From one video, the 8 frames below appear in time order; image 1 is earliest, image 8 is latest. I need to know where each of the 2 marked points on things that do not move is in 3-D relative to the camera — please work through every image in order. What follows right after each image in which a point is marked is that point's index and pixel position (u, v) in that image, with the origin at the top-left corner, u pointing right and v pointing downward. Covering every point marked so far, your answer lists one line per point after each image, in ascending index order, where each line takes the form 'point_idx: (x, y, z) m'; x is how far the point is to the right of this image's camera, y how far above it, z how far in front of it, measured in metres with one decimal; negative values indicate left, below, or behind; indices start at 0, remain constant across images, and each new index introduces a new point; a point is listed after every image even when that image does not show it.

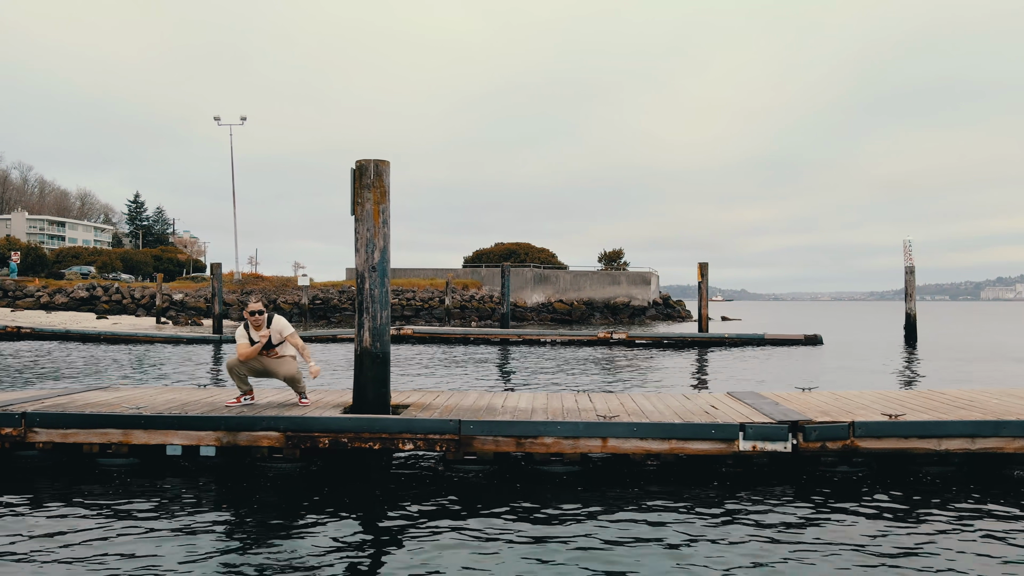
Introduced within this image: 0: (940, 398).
0: (+4.5, -1.2, +6.8) m
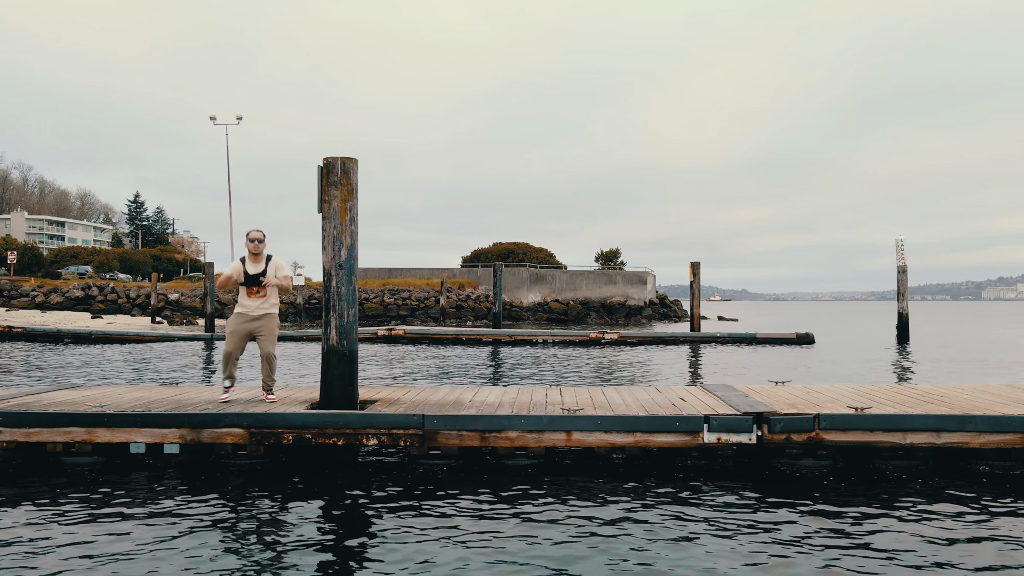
0: (+4.1, -1.1, +6.8) m
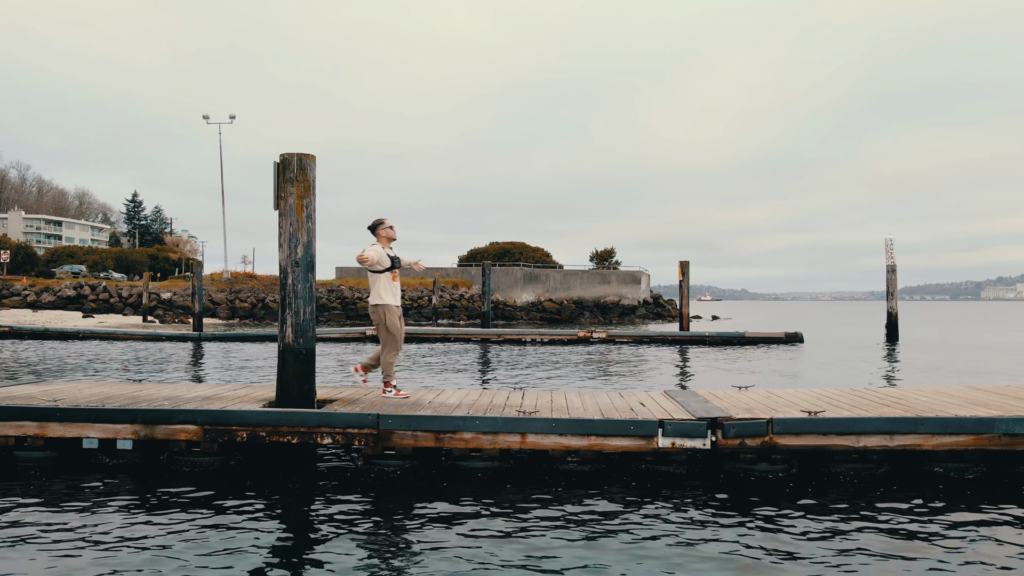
0: (+3.7, -1.1, +6.7) m
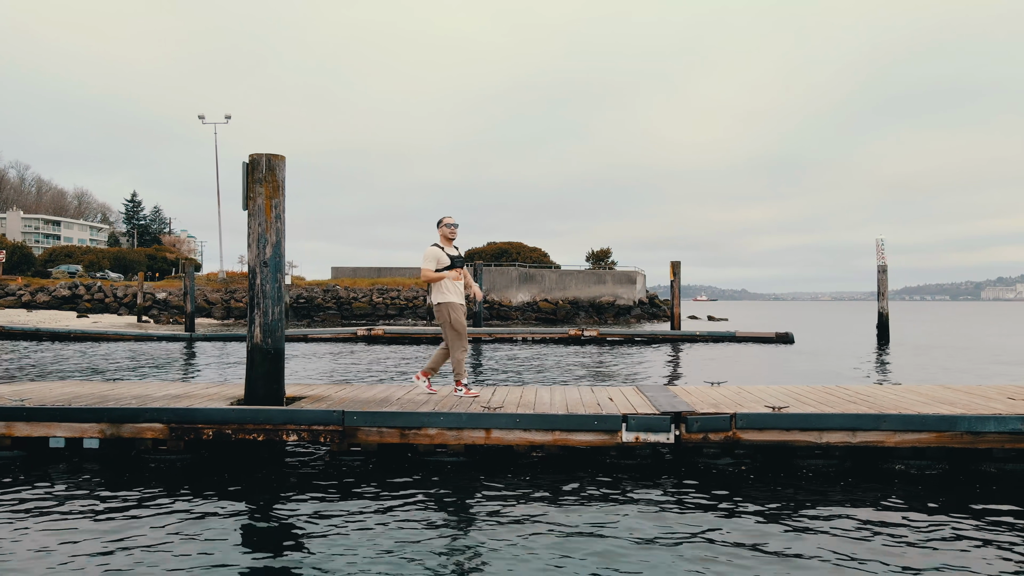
0: (+3.4, -1.1, +6.7) m
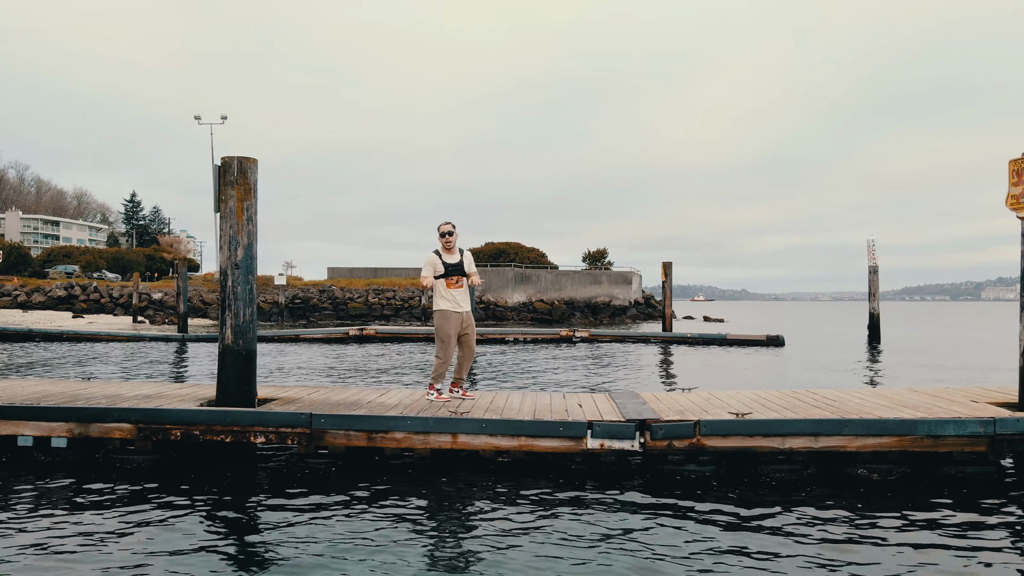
0: (+3.0, -1.1, +6.8) m
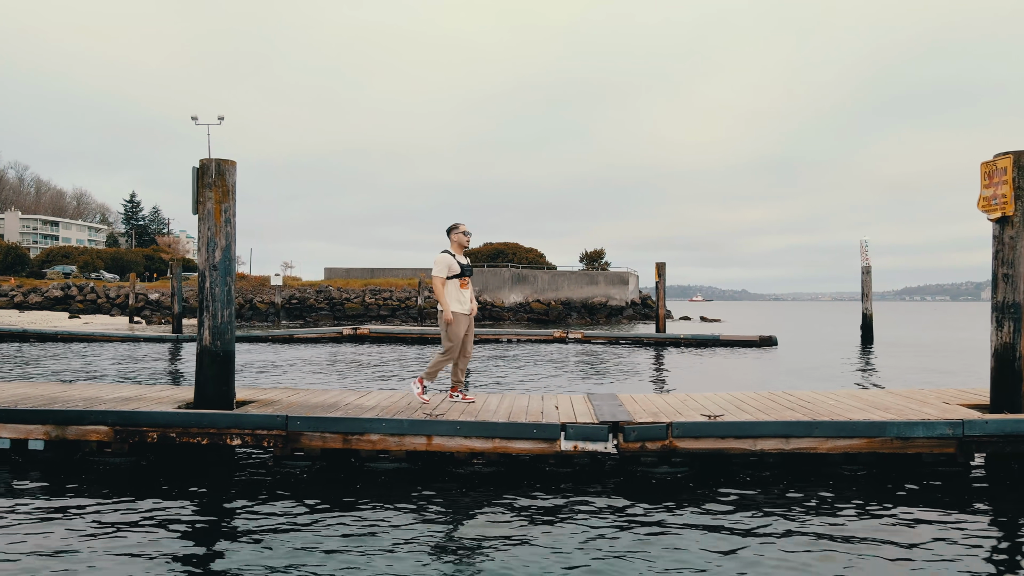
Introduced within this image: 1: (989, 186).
0: (+2.8, -1.1, +6.8) m
1: (+4.5, +1.0, +6.2) m
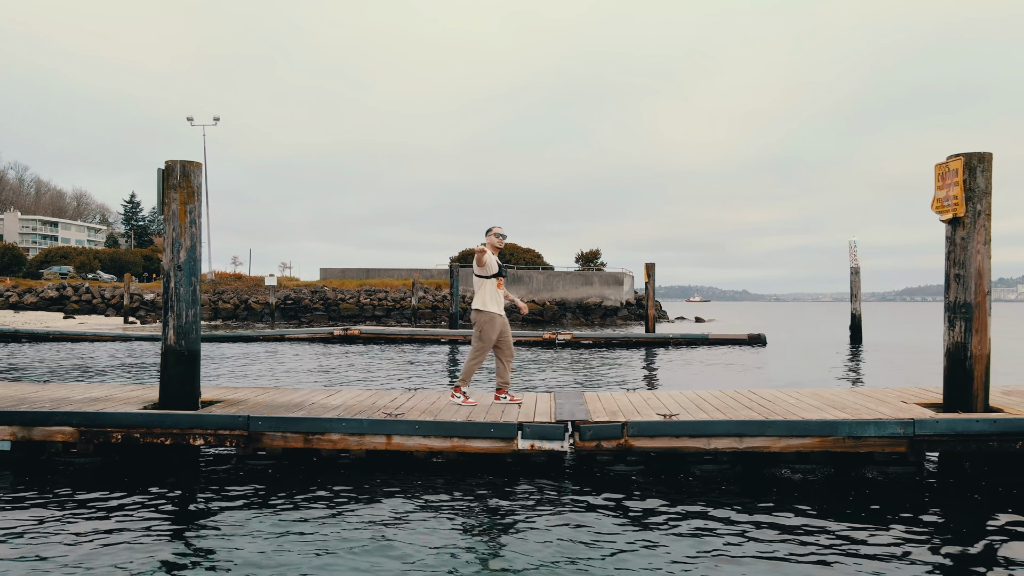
0: (+2.4, -1.2, +6.8) m
1: (+4.1, +1.0, +6.2) m
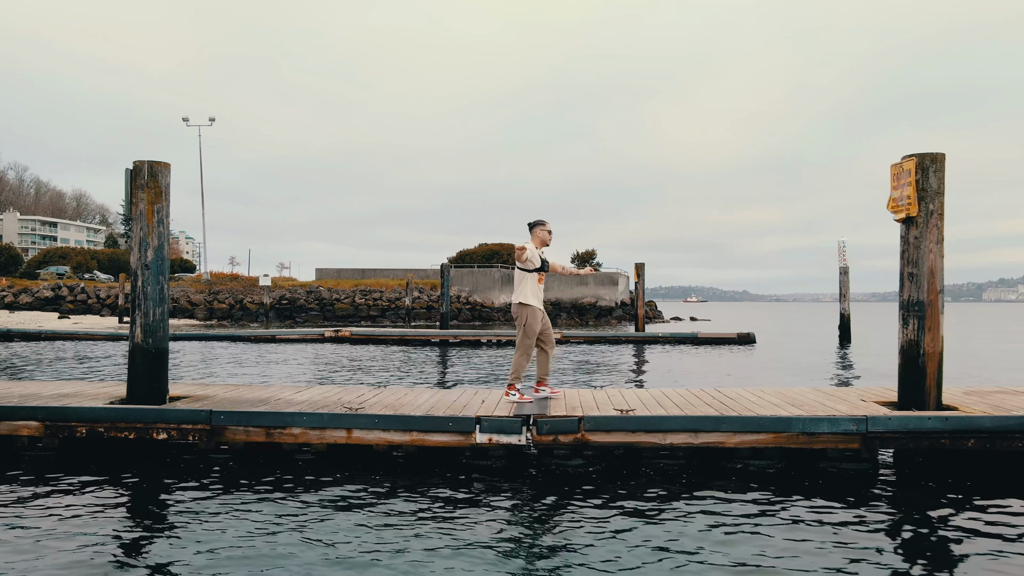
0: (+2.0, -1.1, +6.9) m
1: (+3.7, +1.0, +6.3) m
